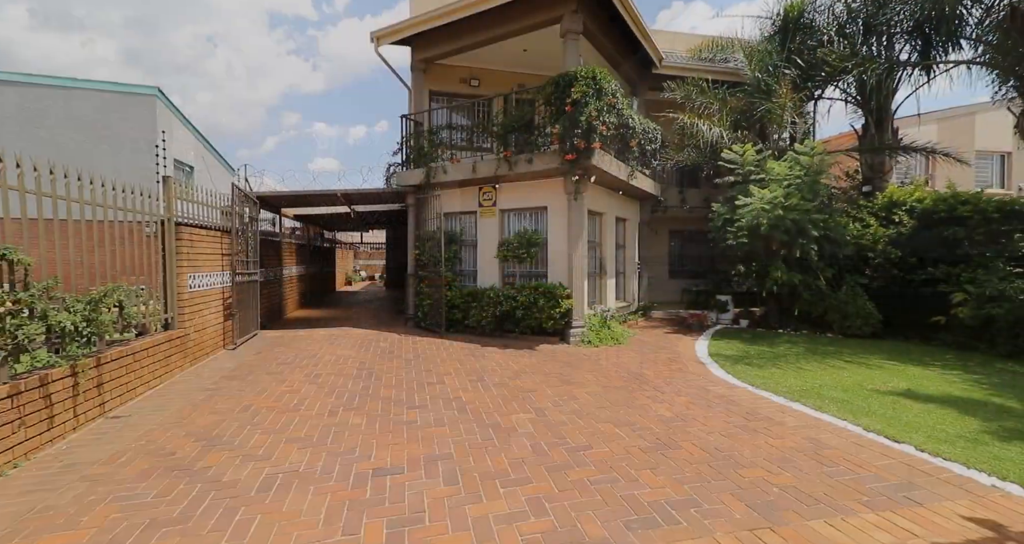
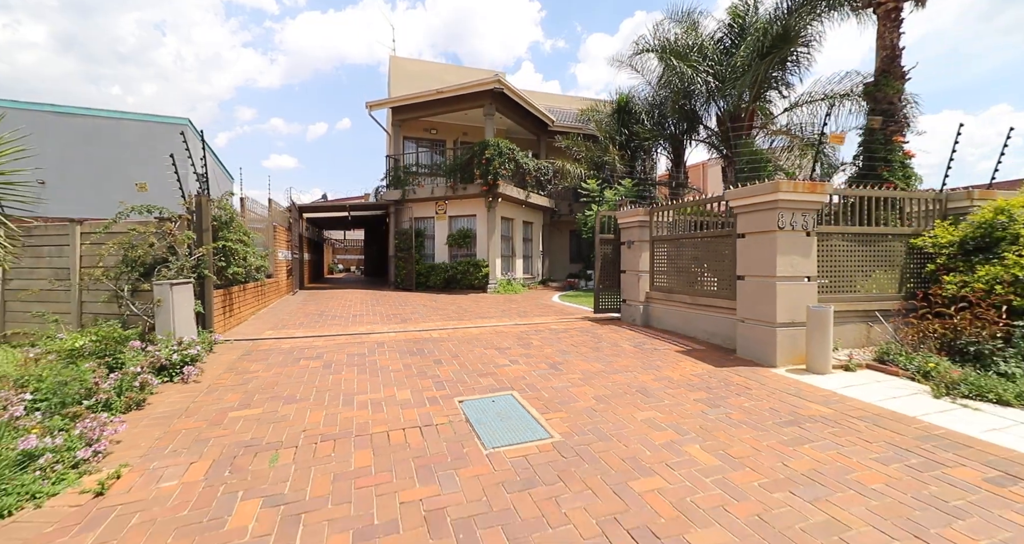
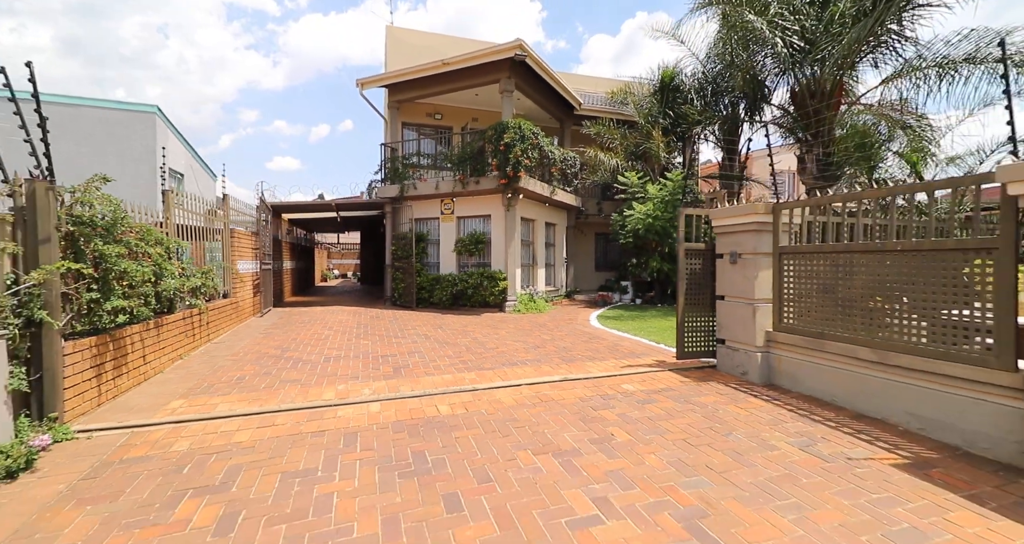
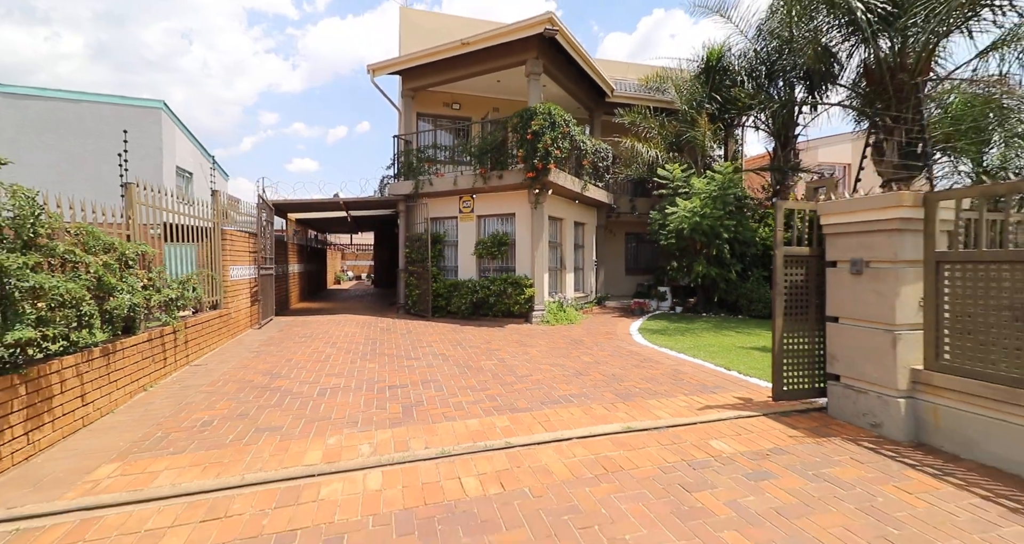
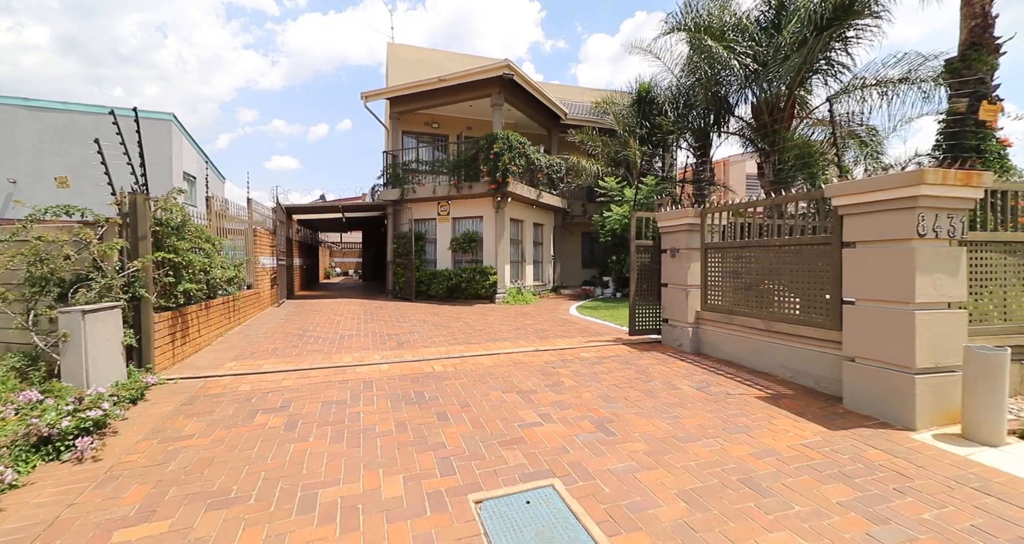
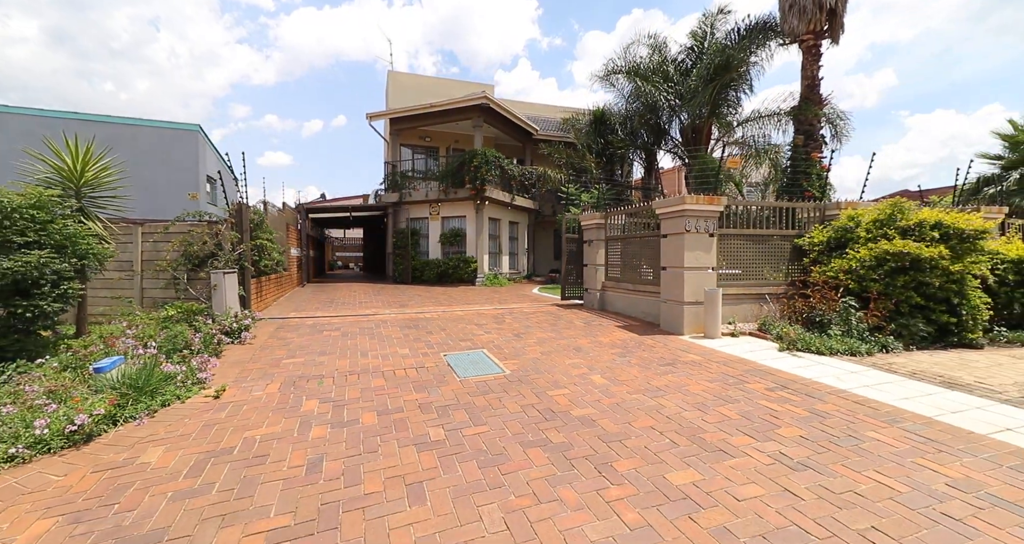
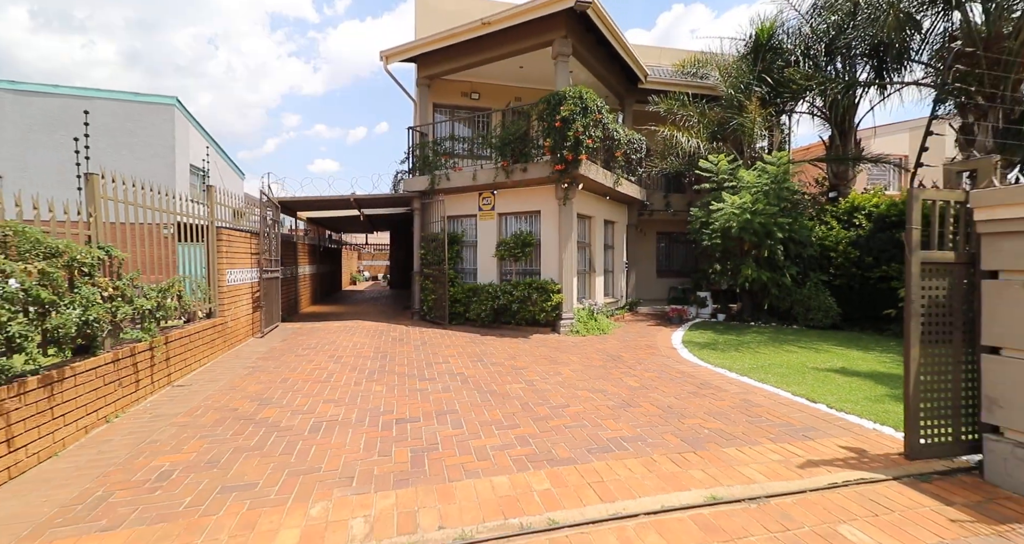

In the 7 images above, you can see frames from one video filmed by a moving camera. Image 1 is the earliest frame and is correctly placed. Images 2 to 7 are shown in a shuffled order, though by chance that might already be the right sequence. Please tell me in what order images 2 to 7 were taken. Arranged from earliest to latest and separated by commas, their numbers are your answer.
7, 4, 3, 5, 2, 6
